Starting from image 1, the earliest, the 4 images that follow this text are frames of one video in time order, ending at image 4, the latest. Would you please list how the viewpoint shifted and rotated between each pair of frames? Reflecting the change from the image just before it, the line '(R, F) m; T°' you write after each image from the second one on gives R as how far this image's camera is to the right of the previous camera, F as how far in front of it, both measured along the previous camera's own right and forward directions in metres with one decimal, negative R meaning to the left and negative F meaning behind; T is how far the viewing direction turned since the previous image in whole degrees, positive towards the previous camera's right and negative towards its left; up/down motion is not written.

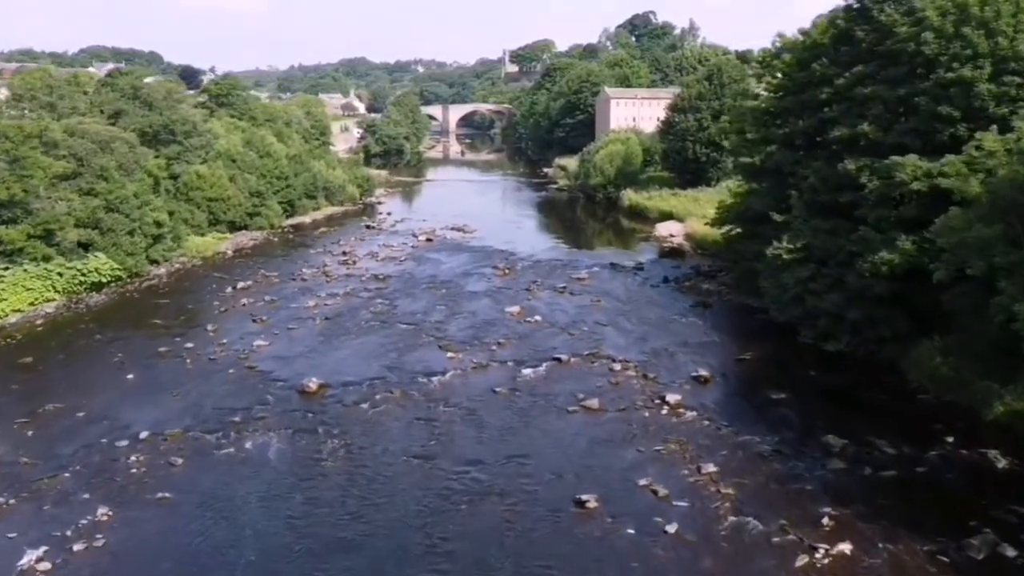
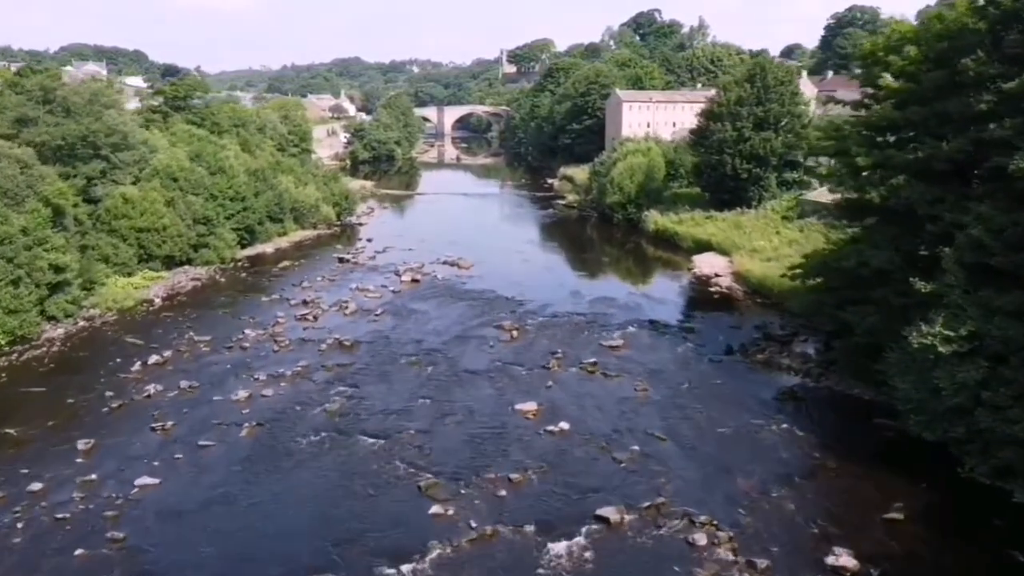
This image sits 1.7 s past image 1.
(-0.5, +8.1) m; 0°
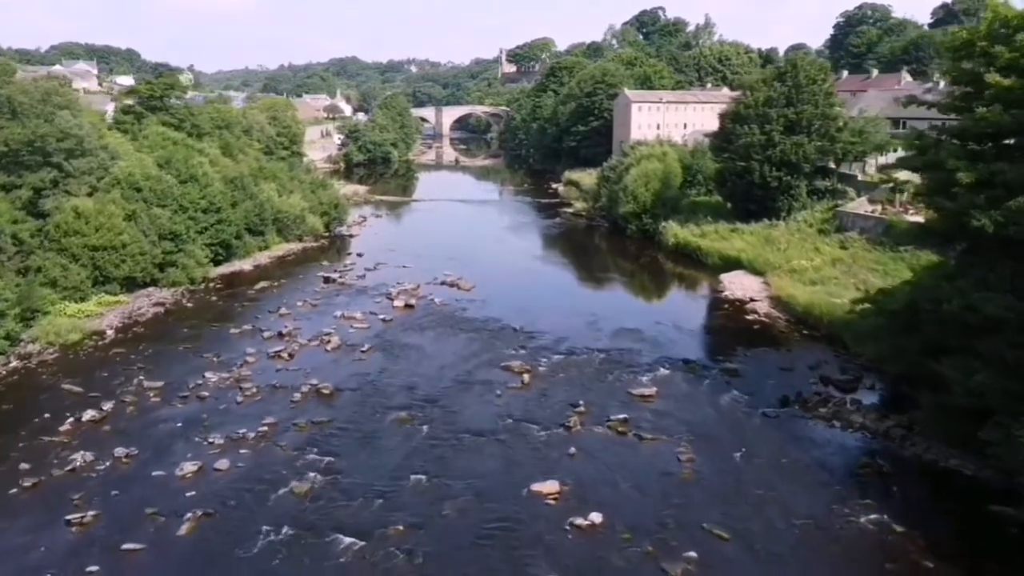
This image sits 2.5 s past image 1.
(-0.4, +4.0) m; 0°
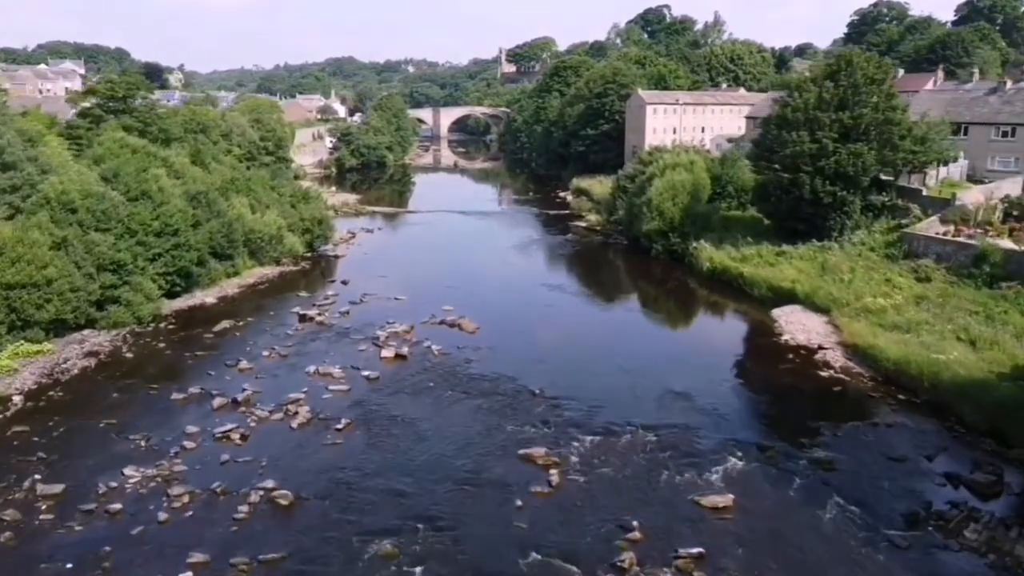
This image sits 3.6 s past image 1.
(-0.6, +5.4) m; 0°
